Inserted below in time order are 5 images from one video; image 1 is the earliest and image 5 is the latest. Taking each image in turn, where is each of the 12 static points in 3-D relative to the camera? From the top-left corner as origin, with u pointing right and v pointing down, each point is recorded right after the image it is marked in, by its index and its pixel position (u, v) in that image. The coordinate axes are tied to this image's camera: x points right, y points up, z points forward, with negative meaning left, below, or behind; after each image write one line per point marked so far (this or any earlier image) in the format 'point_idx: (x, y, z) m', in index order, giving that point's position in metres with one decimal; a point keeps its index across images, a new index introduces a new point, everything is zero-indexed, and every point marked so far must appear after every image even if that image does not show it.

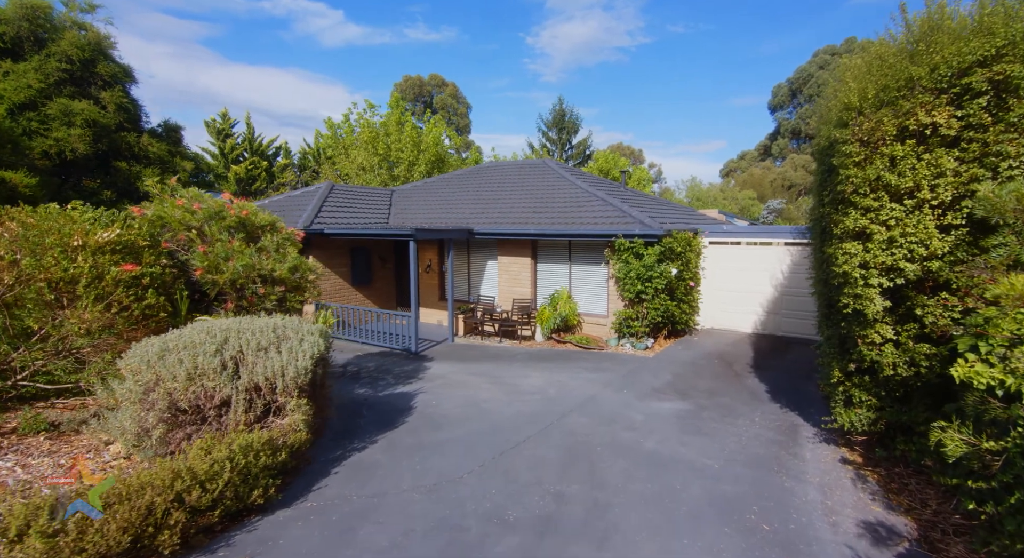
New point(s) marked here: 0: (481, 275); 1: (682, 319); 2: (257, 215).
0: (-0.8, +0.1, +14.4) m
1: (+3.4, -0.8, +11.4) m
2: (-3.4, +0.9, +7.4) m
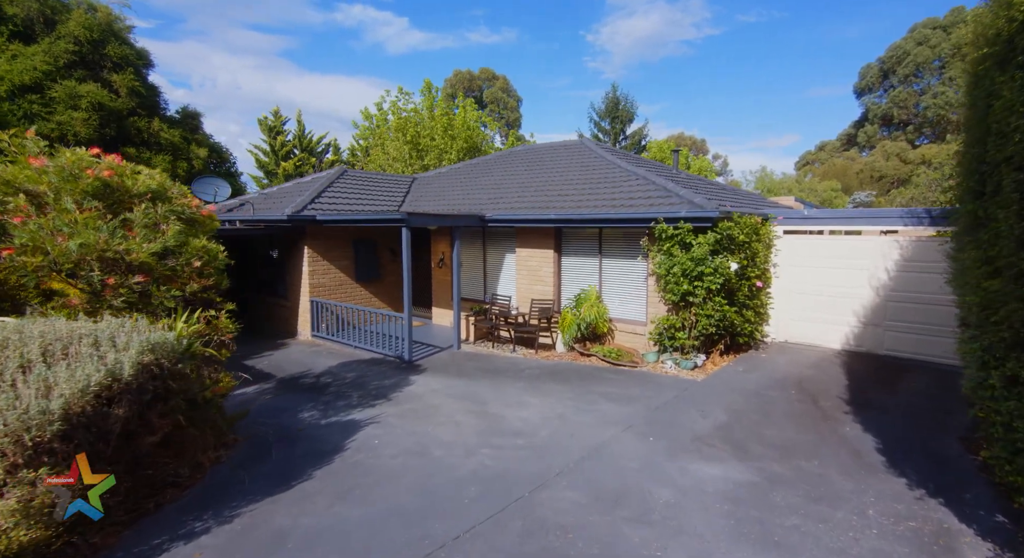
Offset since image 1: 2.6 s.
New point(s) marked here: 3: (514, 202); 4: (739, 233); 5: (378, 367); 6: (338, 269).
0: (-0.3, +0.2, +12.0) m
1: (+3.6, -0.8, +8.6) m
2: (-3.7, +1.0, +5.4) m
3: (0.0, +1.6, +11.9) m
4: (+3.4, +0.7, +8.3) m
5: (-2.5, -1.6, +10.2) m
6: (-4.3, +0.3, +13.7) m
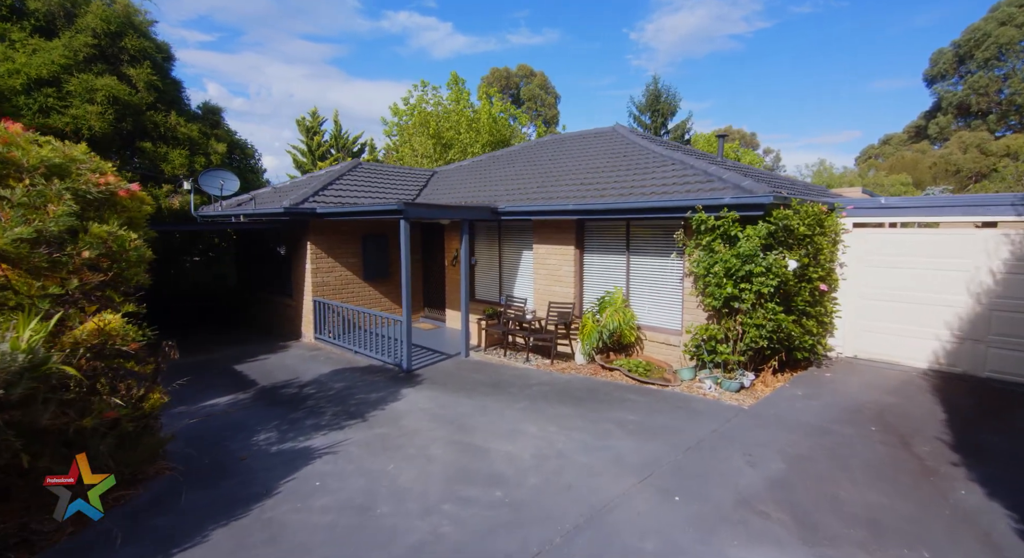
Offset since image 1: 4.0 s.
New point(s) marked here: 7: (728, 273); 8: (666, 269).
0: (0.0, +0.2, +10.7) m
1: (+3.6, -0.8, +6.9) m
2: (-3.8, +1.0, +4.3) m
3: (+0.4, +1.6, +10.6) m
4: (+3.5, +0.7, +6.6) m
5: (-2.3, -1.6, +9.0) m
6: (-3.8, +0.3, +12.7) m
7: (+2.6, +0.1, +6.7) m
8: (+2.2, +0.2, +8.0) m
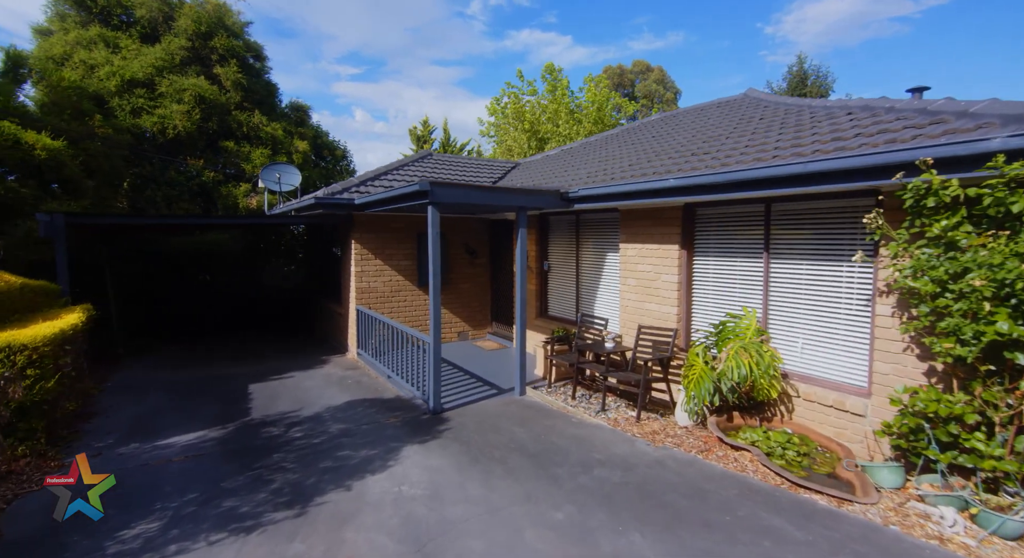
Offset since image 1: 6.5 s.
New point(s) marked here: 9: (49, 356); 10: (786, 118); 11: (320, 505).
0: (+1.2, 0.0, +7.8) m
1: (+3.9, -1.0, +3.4) m
2: (-3.9, +1.1, +2.3) m
3: (+1.5, +1.4, +7.6) m
4: (+3.7, +0.5, +3.1) m
5: (-1.5, -1.7, +6.6) m
6: (-2.2, +0.1, +10.5) m
7: (+2.9, -0.1, +3.4) m
8: (+2.8, 0.0, +4.7) m
9: (-4.8, -0.8, +5.7) m
10: (+3.3, +1.9, +6.7) m
11: (-1.4, -1.6, +4.0) m
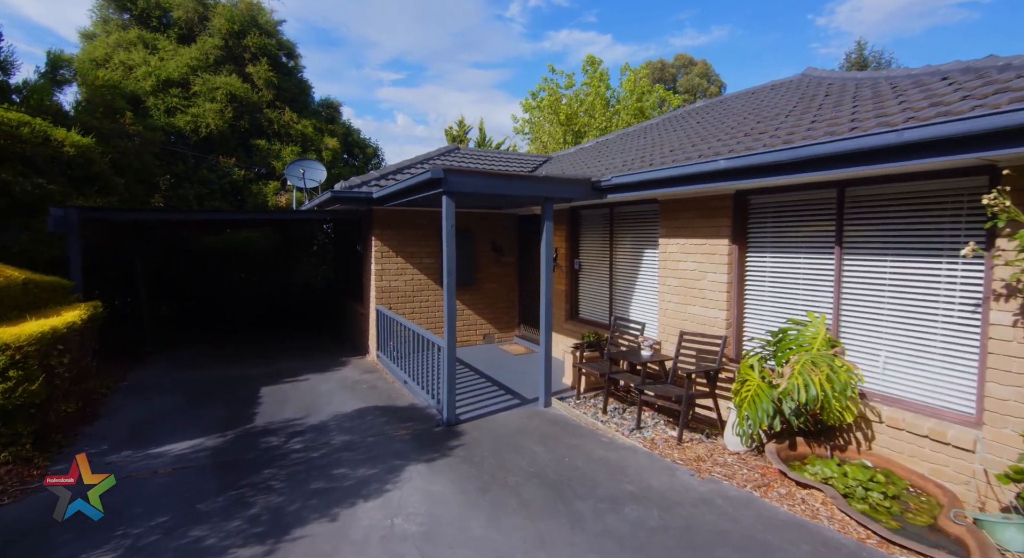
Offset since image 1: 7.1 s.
0: (+1.5, 0.0, +7.0) m
1: (+3.9, -1.0, +2.4) m
2: (-3.9, +1.2, +1.9) m
3: (+1.8, +1.5, +6.8) m
4: (+3.7, +0.5, +2.2) m
5: (-1.3, -1.6, +6.0) m
6: (-1.7, +0.2, +9.9) m
7: (+2.9, -0.1, +2.5) m
8: (+2.9, 0.0, +3.8) m
9: (-4.6, -0.7, +5.3) m
10: (+3.6, +1.9, +5.8) m
11: (-1.3, -1.6, +3.4) m
